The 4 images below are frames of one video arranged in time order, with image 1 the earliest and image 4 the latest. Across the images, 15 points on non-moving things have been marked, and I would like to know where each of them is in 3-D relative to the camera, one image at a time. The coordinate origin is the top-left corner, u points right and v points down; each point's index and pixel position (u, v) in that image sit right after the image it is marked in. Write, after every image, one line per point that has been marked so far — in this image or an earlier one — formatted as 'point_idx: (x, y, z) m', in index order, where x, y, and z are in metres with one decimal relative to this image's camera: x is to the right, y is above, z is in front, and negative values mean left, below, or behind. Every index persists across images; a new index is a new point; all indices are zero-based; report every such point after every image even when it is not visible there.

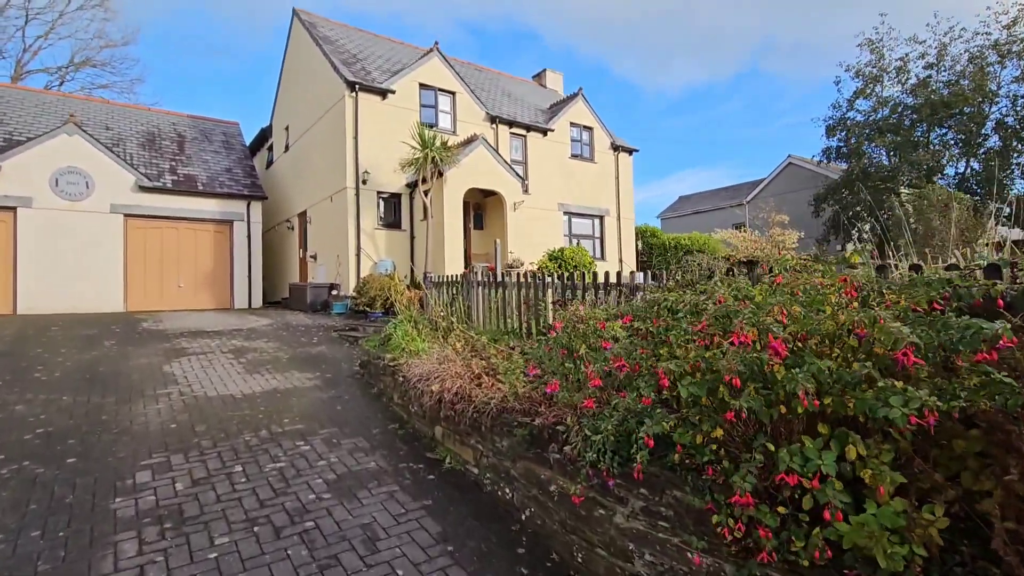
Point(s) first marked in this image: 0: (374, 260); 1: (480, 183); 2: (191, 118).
0: (-3.9, +0.8, +14.5) m
1: (-0.9, +2.9, +14.2) m
2: (-12.1, +6.4, +19.3) m
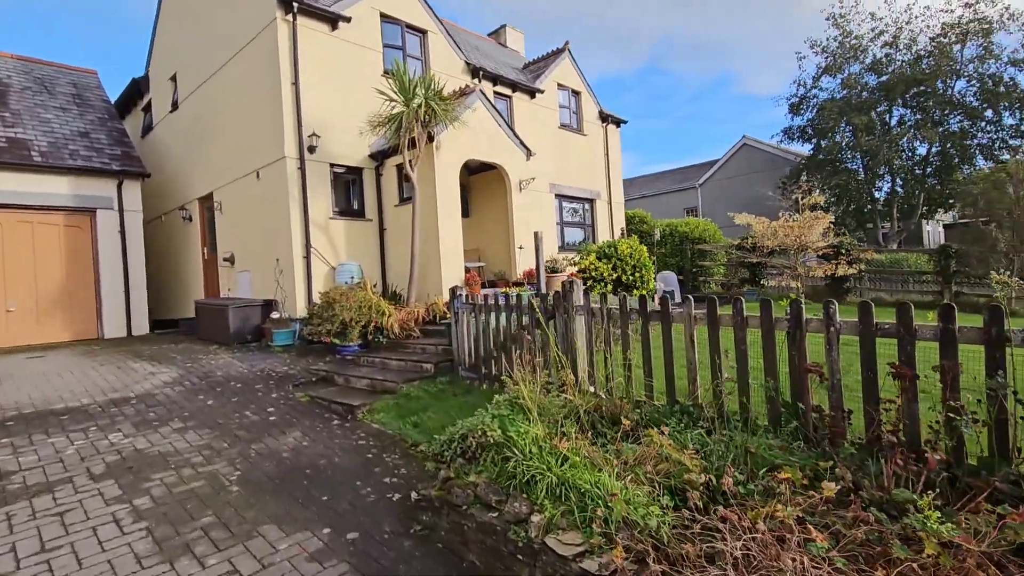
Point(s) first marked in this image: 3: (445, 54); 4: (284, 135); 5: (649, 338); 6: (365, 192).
0: (-3.5, +0.4, +10.0) m
1: (-0.6, +2.7, +10.3) m
2: (-12.7, +5.9, +13.1) m
3: (-1.6, +5.6, +12.3) m
4: (-4.3, +2.8, +9.5) m
5: (+1.2, -0.4, +4.3) m
6: (-3.1, +2.0, +10.6) m
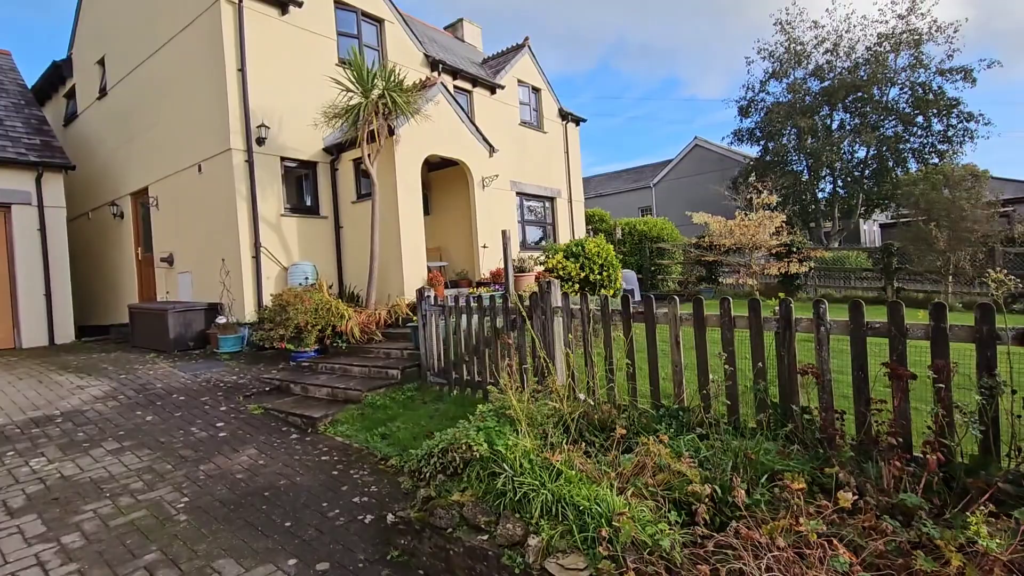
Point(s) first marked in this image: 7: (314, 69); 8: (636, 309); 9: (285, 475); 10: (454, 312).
0: (-4.2, +0.4, +9.4) m
1: (-1.3, +2.7, +9.9) m
2: (-13.6, +5.8, +11.7) m
3: (-2.5, +5.6, +11.9) m
4: (-4.9, +2.8, +8.8) m
5: (+1.0, -0.4, +4.2) m
6: (-3.8, +1.9, +10.0) m
7: (-3.9, +4.3, +10.1) m
8: (+1.0, -0.2, +4.2) m
9: (-2.0, -1.6, +4.4) m
10: (-0.7, -0.3, +5.9) m
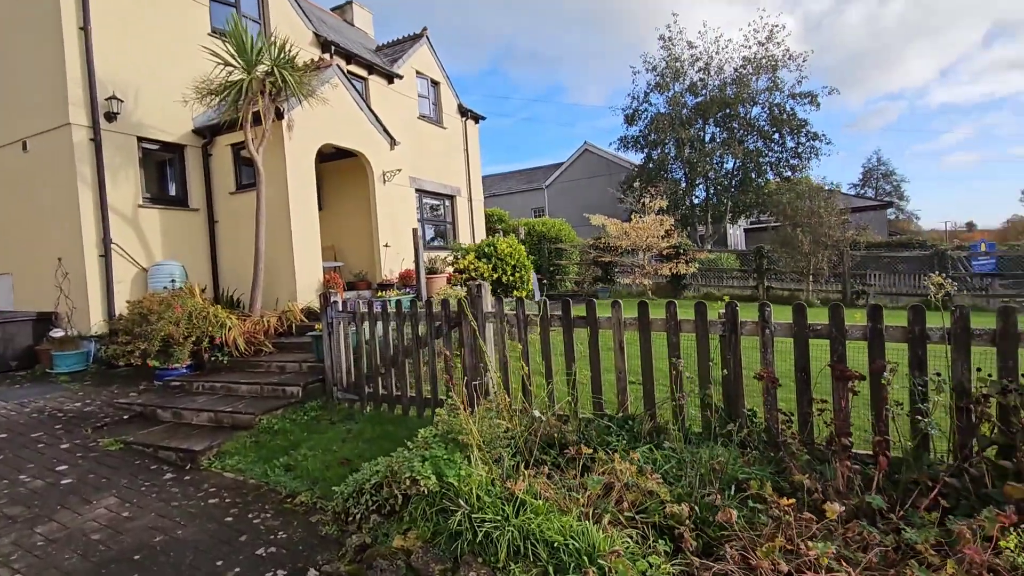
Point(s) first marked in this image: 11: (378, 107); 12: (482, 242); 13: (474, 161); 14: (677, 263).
0: (-5.7, +0.3, +7.9) m
1: (-3.0, +2.6, +9.0) m
2: (-15.5, +5.6, +8.1) m
3: (-4.7, +5.6, +10.7) m
4: (-6.3, +2.7, +7.2) m
5: (+0.5, -0.4, +4.0) m
6: (-5.4, +1.9, +8.6) m
7: (-5.6, +4.3, +8.7) m
8: (+0.5, -0.2, +4.0) m
9: (-2.4, -1.7, +3.5) m
10: (-1.5, -0.3, +5.2) m
11: (-3.5, +4.6, +13.2) m
12: (-0.5, +0.8, +8.8) m
13: (-1.3, +4.2, +16.9) m
14: (+5.0, +0.8, +15.7) m
